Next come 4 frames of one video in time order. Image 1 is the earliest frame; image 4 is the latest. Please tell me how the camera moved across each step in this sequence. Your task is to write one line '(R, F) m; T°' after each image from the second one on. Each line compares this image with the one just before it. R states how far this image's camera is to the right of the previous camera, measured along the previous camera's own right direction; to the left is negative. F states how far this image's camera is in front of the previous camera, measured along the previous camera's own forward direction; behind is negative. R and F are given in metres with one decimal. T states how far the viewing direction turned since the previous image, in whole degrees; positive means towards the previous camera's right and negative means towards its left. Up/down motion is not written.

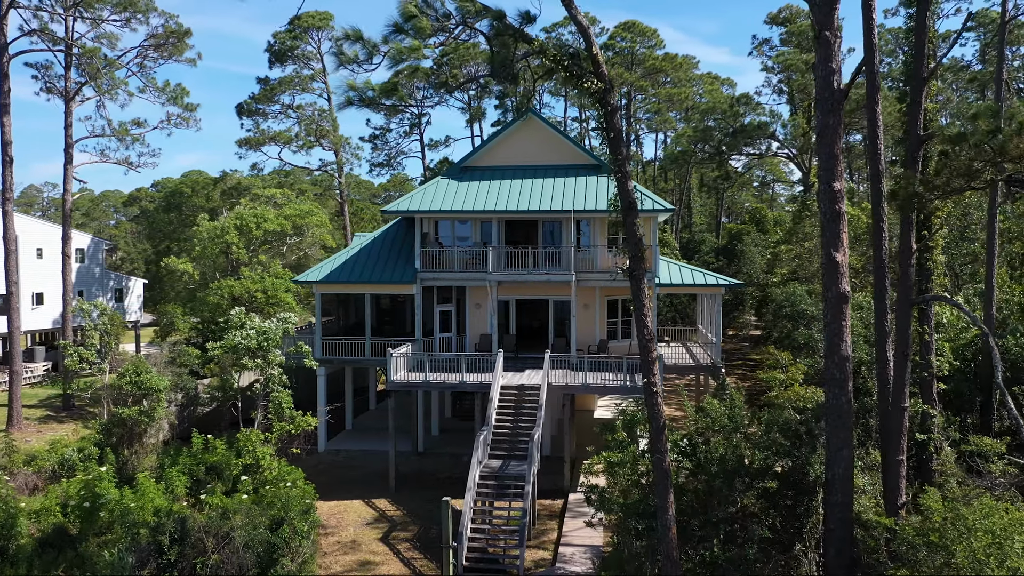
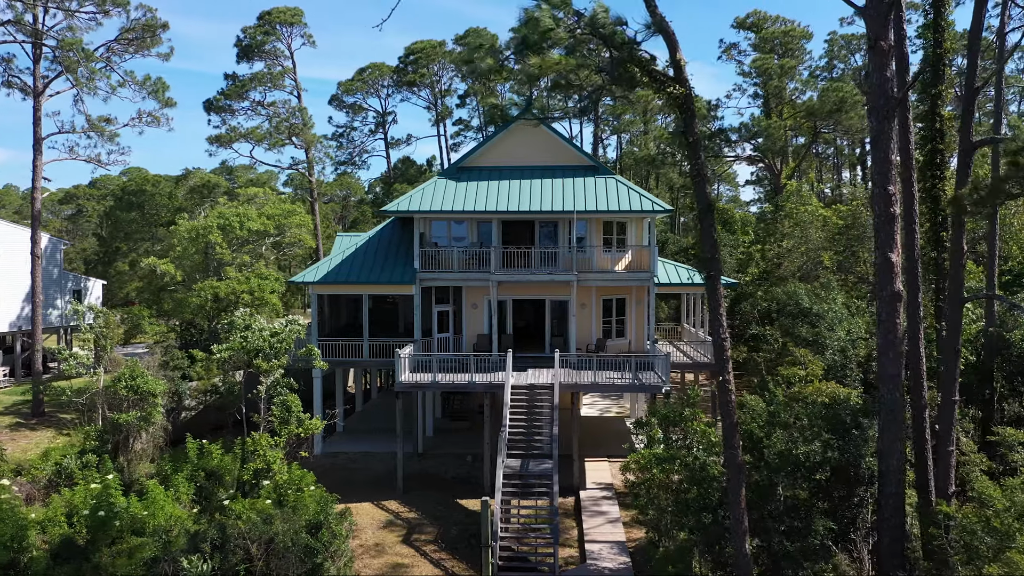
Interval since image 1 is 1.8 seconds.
(-1.4, 0.0) m; +4°
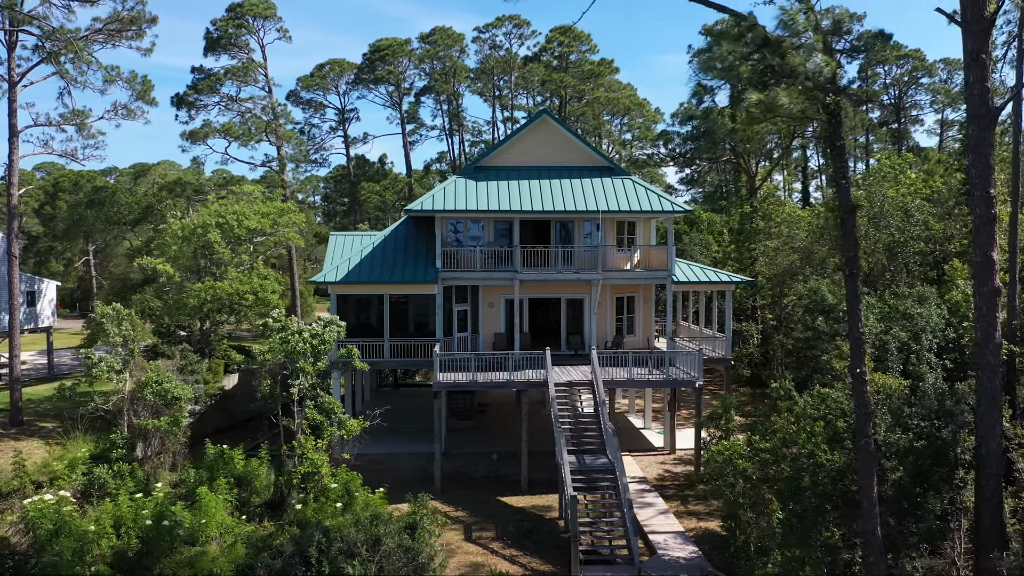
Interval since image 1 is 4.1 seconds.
(-2.4, 0.0) m; +4°
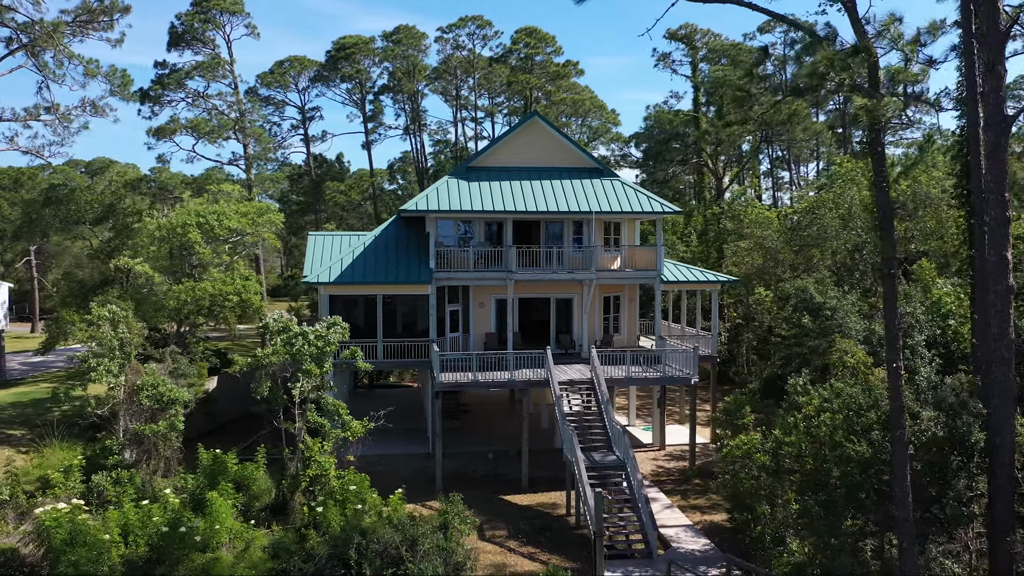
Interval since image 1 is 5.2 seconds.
(-1.2, -0.1) m; +4°
